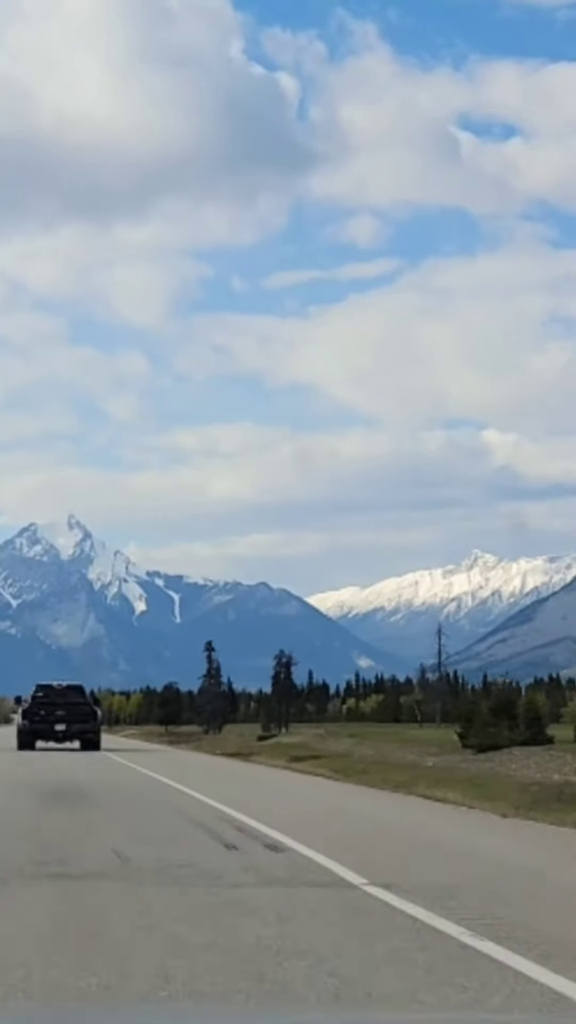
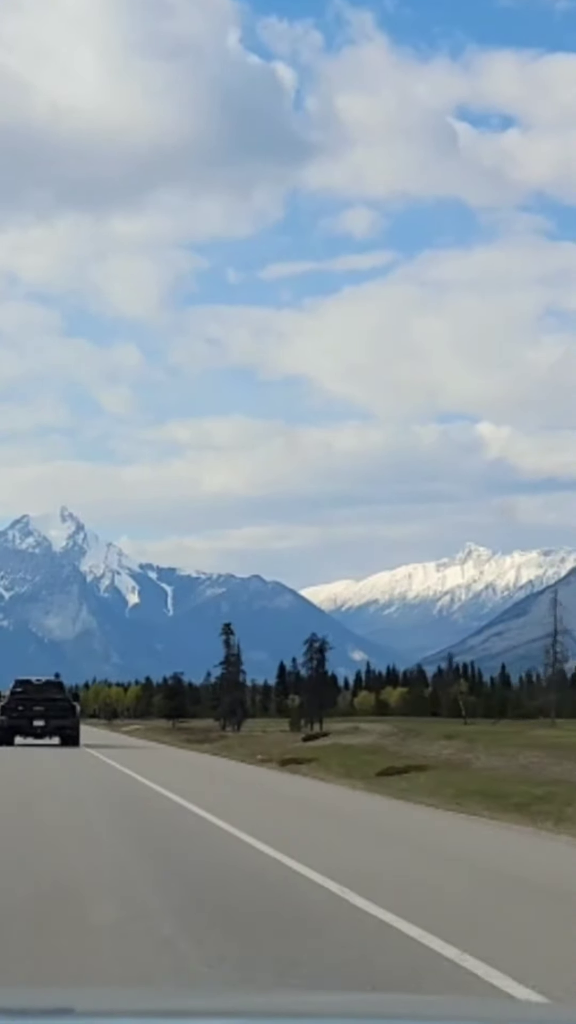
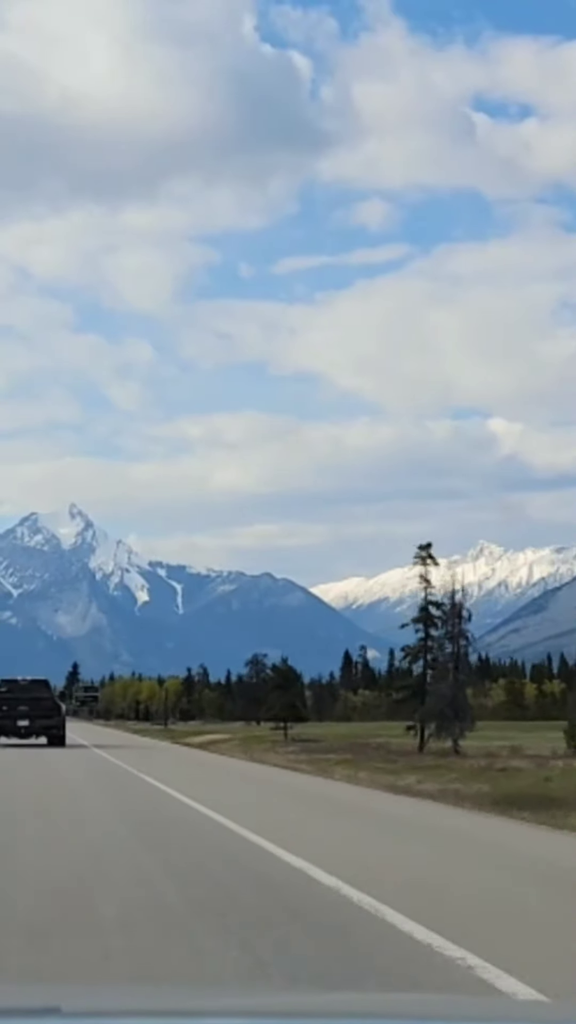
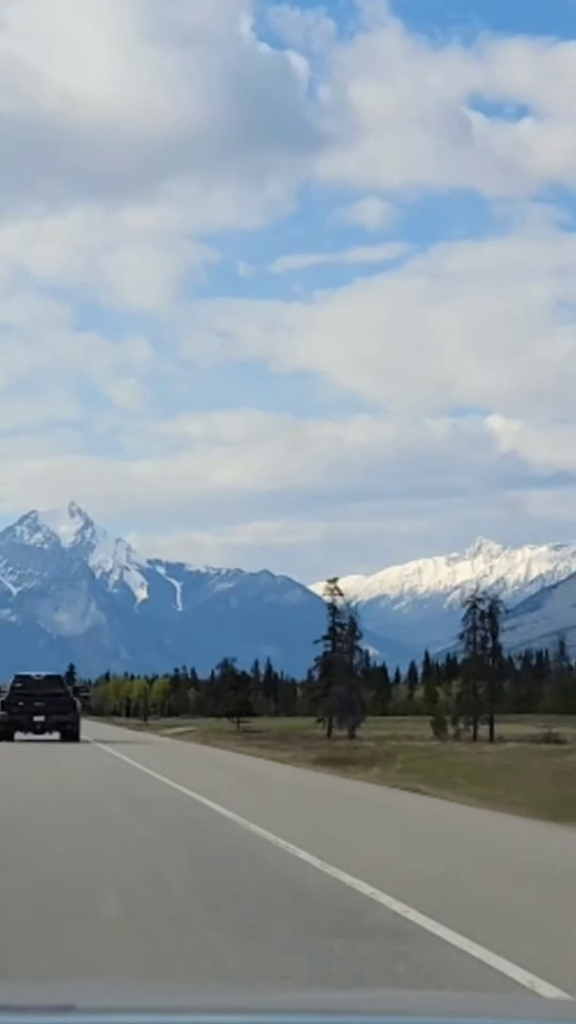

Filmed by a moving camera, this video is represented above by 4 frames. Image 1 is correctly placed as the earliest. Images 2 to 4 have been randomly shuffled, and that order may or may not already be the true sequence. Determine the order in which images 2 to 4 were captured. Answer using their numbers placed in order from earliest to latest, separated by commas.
2, 4, 3
